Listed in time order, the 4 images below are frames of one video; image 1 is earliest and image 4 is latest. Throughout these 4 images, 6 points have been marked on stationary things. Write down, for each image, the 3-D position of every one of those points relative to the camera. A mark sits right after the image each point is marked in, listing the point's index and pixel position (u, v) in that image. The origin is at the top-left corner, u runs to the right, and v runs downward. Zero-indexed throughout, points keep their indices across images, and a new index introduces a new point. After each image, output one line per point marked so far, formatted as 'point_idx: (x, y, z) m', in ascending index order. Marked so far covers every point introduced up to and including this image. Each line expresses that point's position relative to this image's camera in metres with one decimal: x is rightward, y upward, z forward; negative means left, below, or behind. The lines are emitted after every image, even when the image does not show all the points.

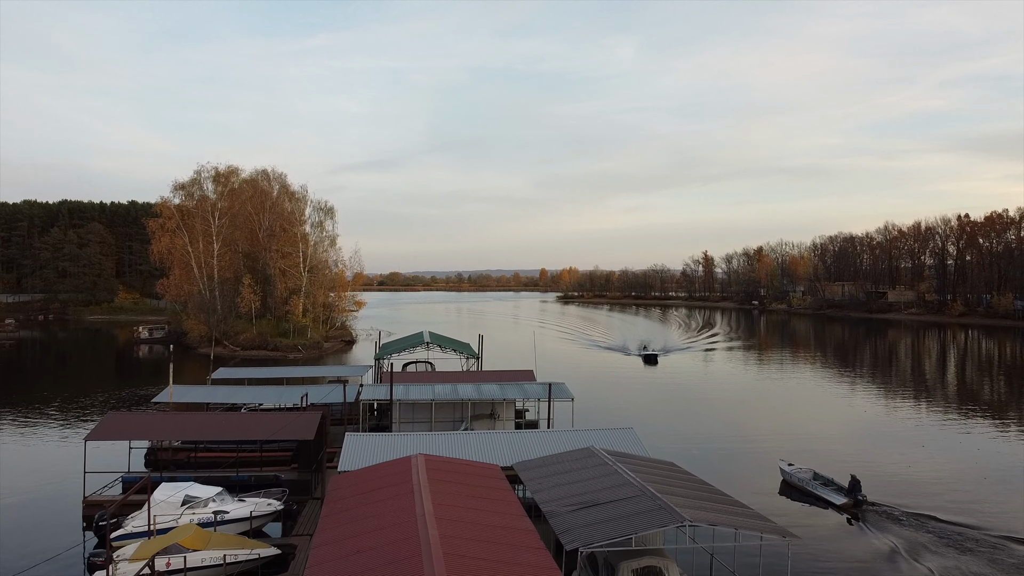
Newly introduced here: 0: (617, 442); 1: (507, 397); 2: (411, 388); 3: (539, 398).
0: (+2.2, -3.3, +12.9) m
1: (-0.2, -3.1, +16.5) m
2: (-3.0, -2.9, +17.2) m
3: (+0.7, -3.1, +16.8) m
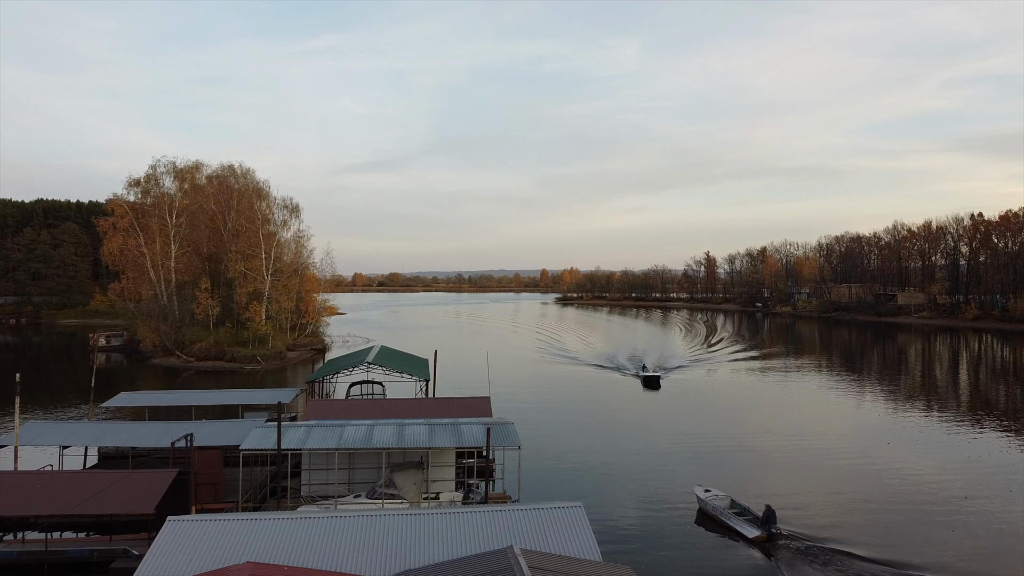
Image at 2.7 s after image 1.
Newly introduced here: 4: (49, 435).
0: (+0.7, -3.6, +9.1) m
1: (-1.7, -3.4, +12.7) m
2: (-4.5, -3.2, +13.5) m
3: (-0.8, -3.5, +13.0) m
4: (-11.8, -3.8, +15.3) m
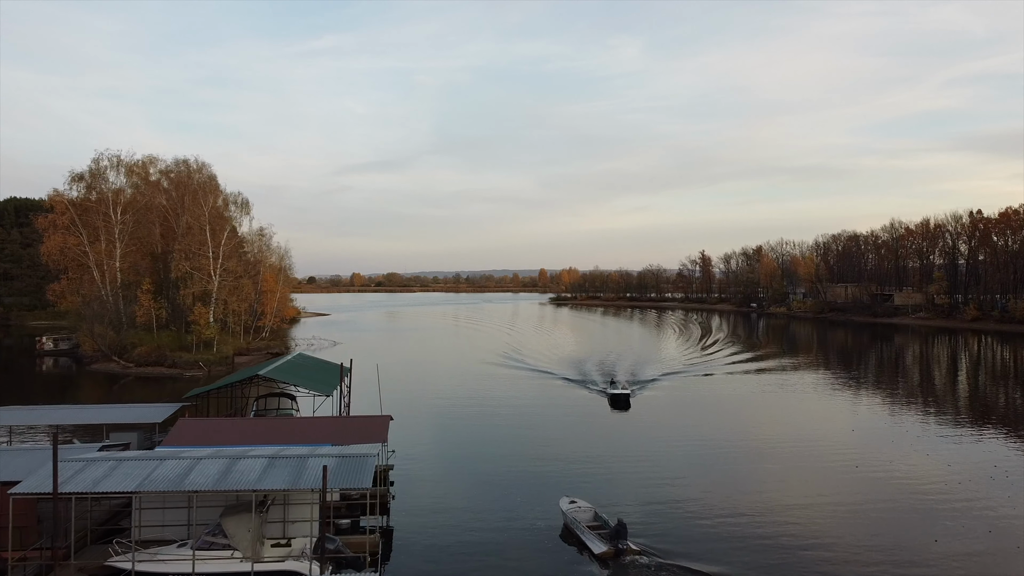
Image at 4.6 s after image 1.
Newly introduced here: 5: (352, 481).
0: (-2.0, -3.7, +6.5) m
1: (-4.3, -3.4, +10.1) m
2: (-7.2, -3.2, +10.9) m
3: (-3.4, -3.5, +10.4) m
4: (-14.5, -3.8, +12.8) m
5: (-2.8, -3.4, +10.6) m
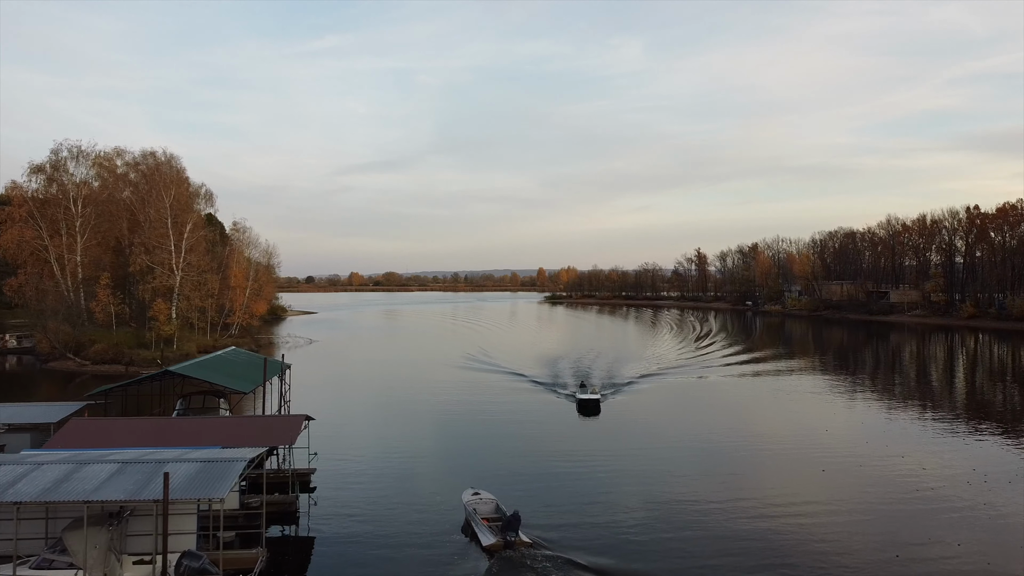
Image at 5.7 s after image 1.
0: (-3.7, -3.3, +5.0) m
1: (-6.1, -3.1, +8.6) m
2: (-8.9, -2.9, +9.4) m
3: (-5.2, -3.1, +8.9) m
4: (-16.2, -3.5, +11.3) m
5: (-4.5, -3.1, +9.1) m
